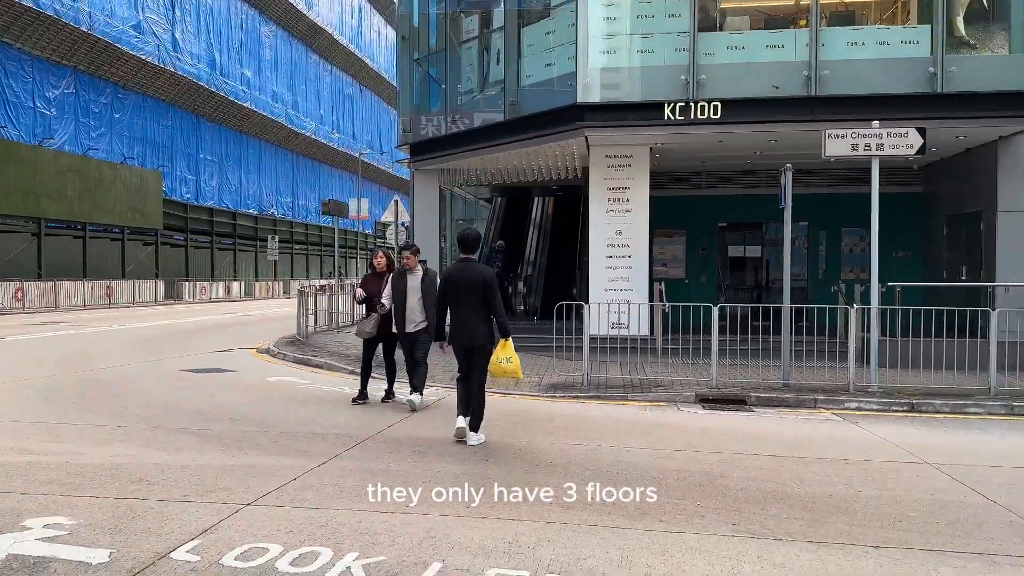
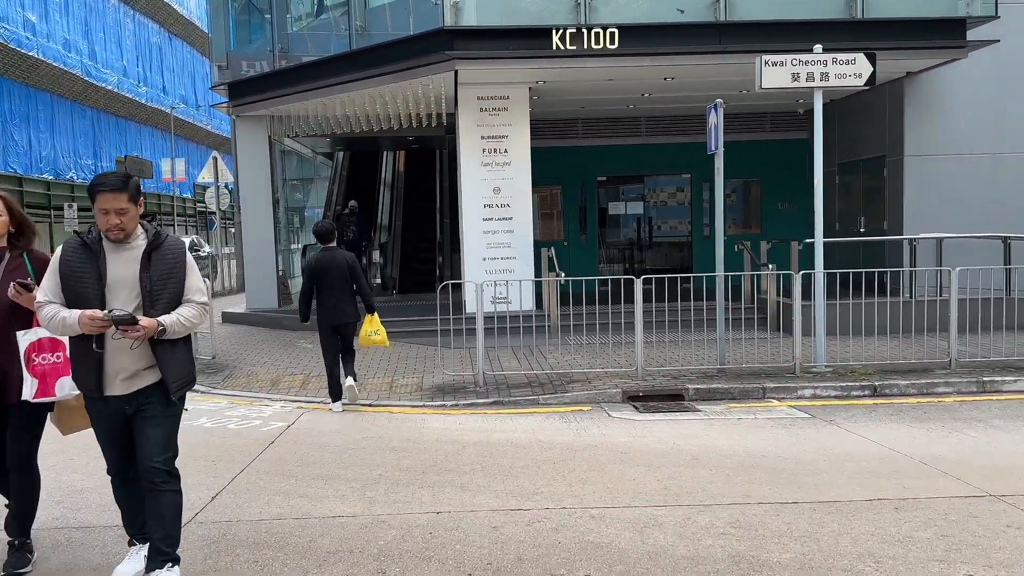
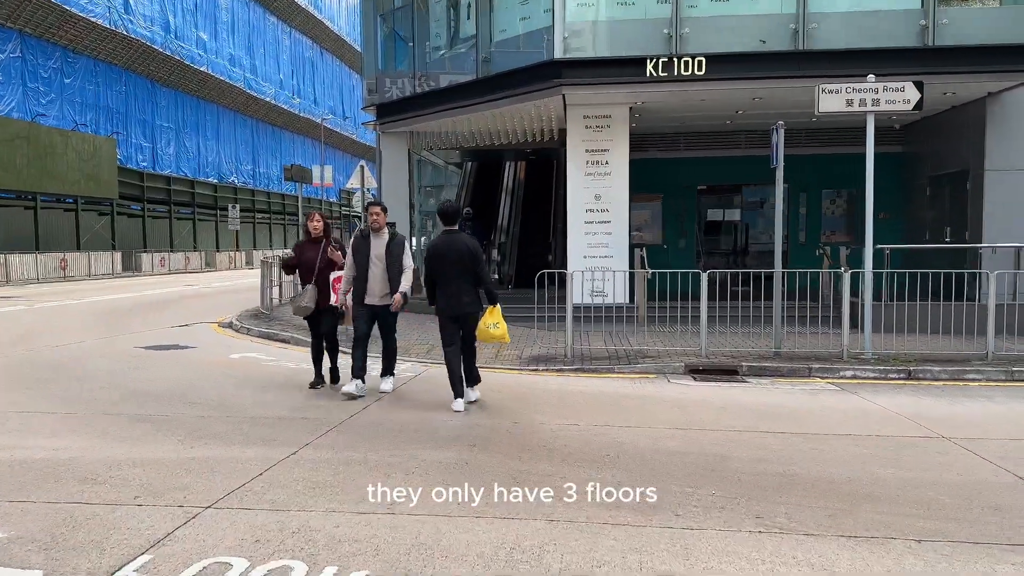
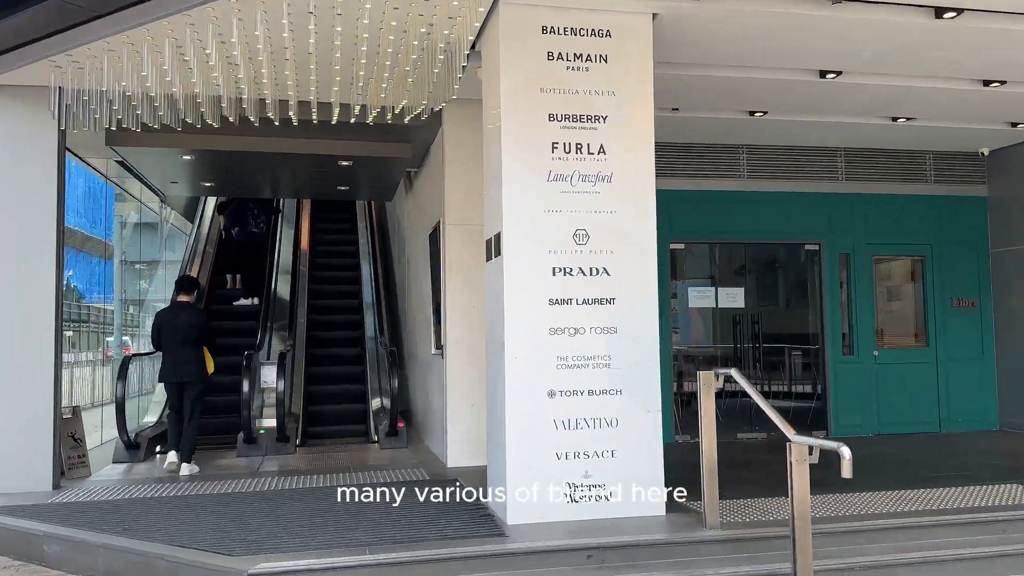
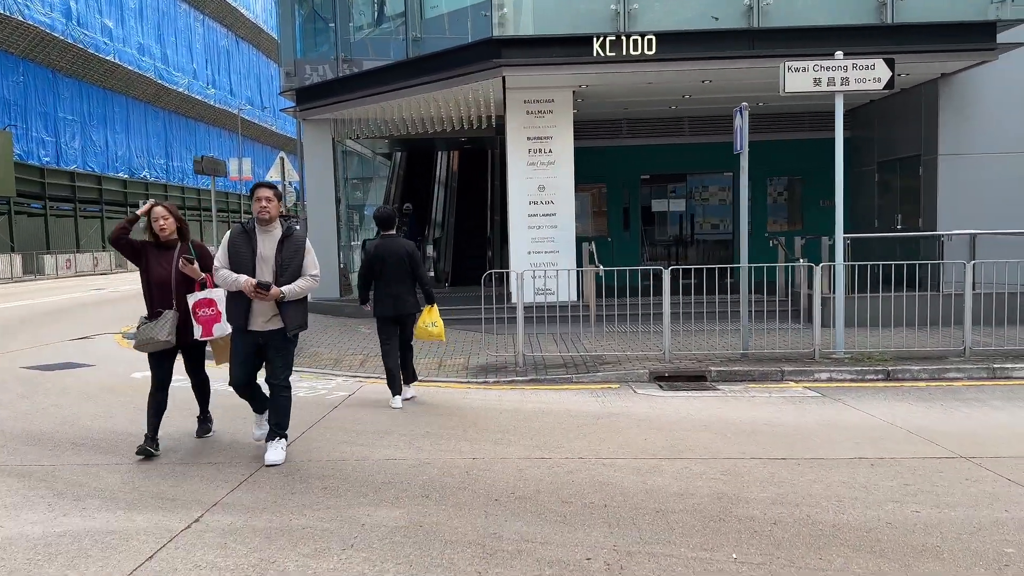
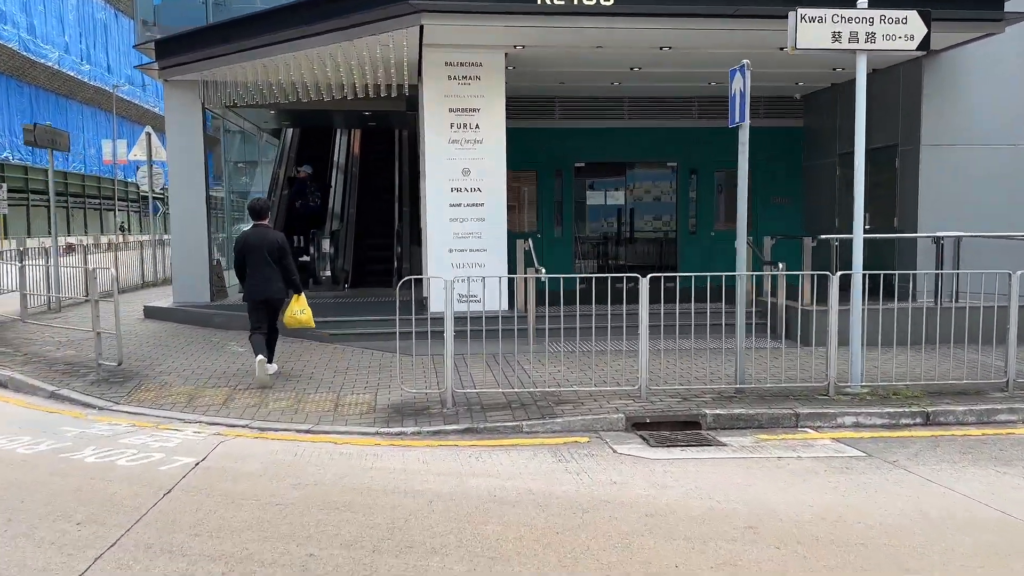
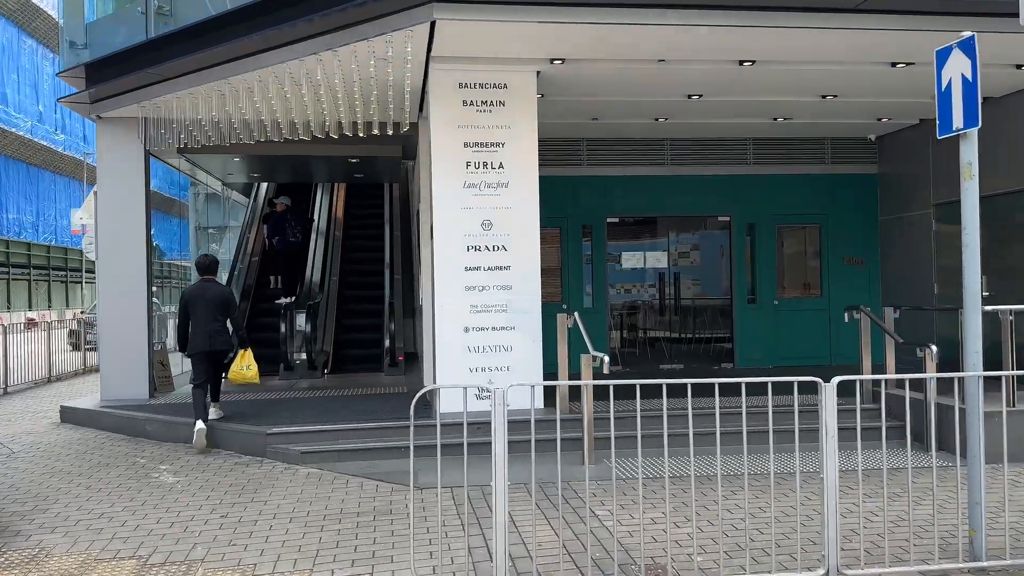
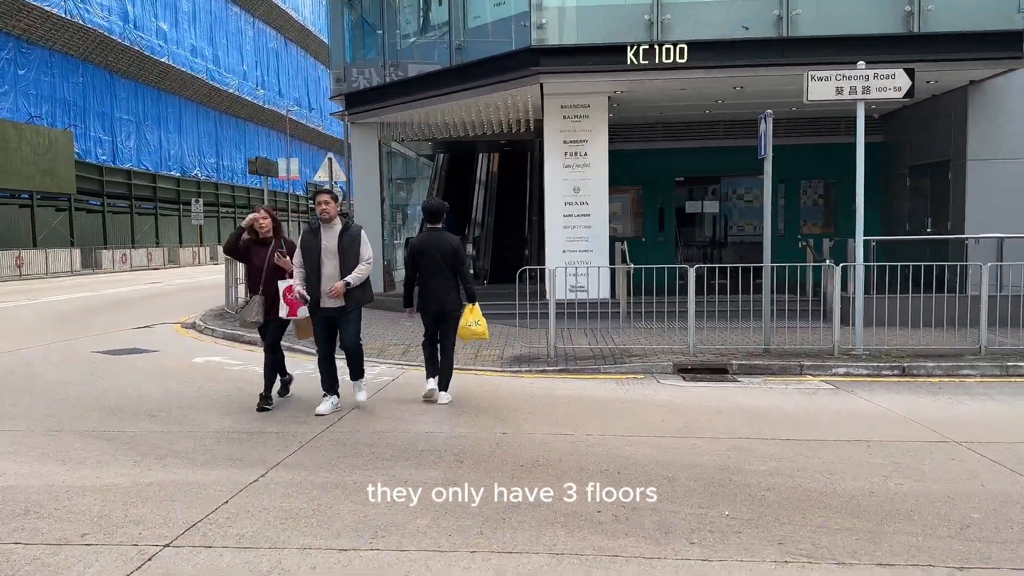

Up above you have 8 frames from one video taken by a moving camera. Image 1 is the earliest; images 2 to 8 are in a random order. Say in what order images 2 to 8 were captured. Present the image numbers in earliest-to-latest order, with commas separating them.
3, 8, 5, 2, 6, 7, 4
